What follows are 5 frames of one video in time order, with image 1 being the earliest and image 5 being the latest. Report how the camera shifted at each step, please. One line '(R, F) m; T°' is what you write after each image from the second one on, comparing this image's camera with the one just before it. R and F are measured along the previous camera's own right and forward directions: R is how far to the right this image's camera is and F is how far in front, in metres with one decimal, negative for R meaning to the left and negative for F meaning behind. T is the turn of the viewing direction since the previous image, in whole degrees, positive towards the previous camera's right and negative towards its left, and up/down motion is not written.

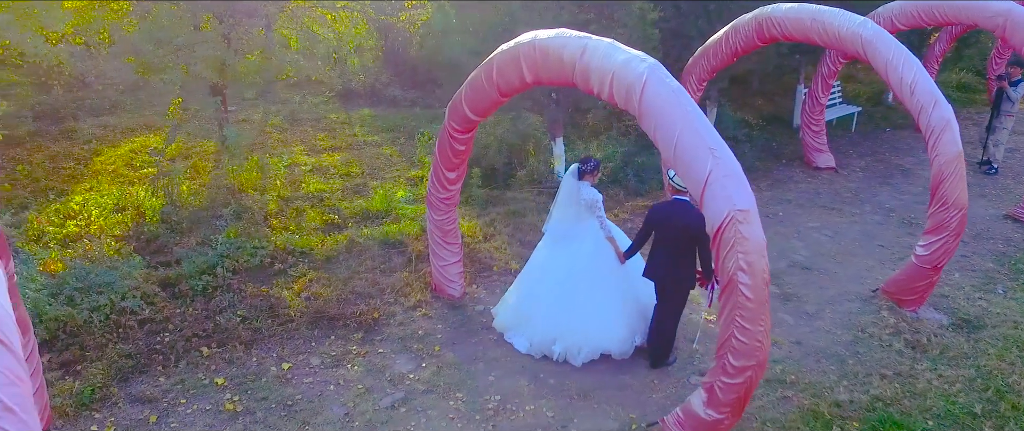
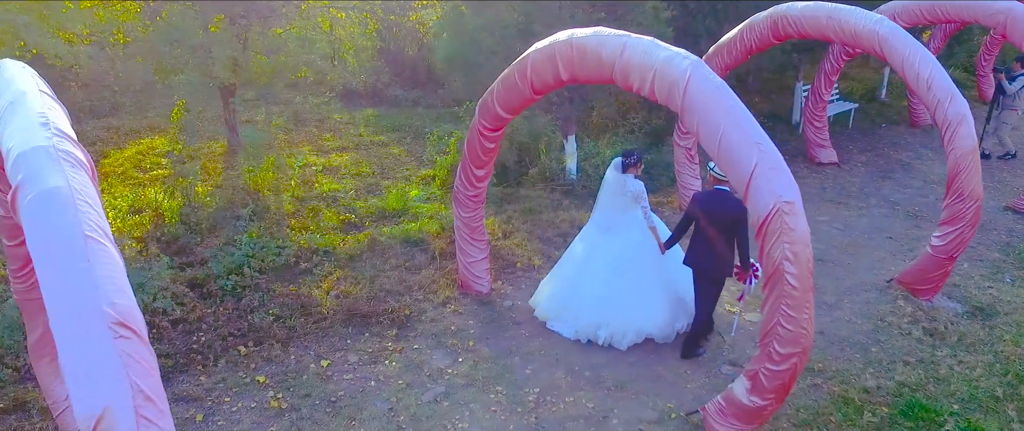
(-0.4, -0.1) m; +1°
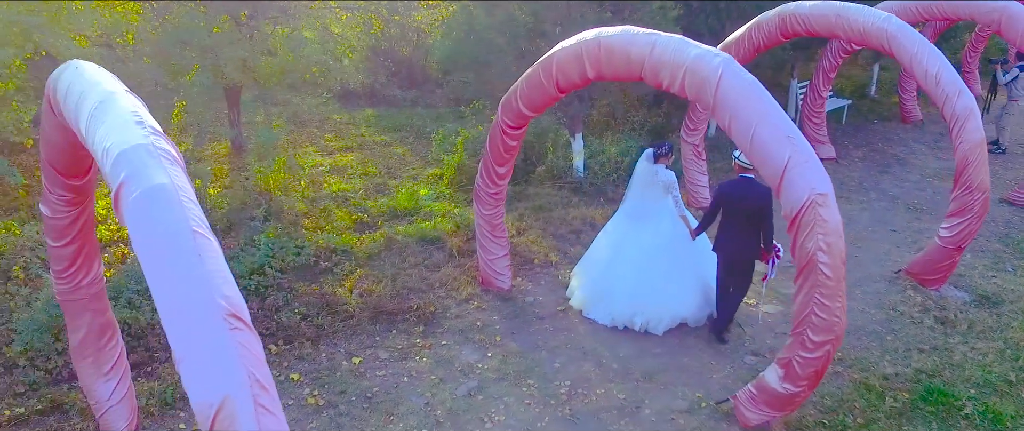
(-0.3, -0.1) m; +1°
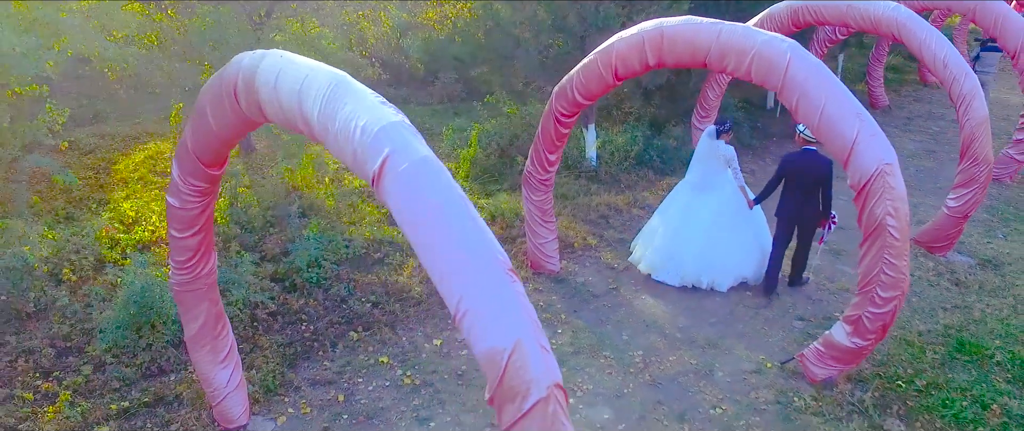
(-0.9, -0.2) m; +4°
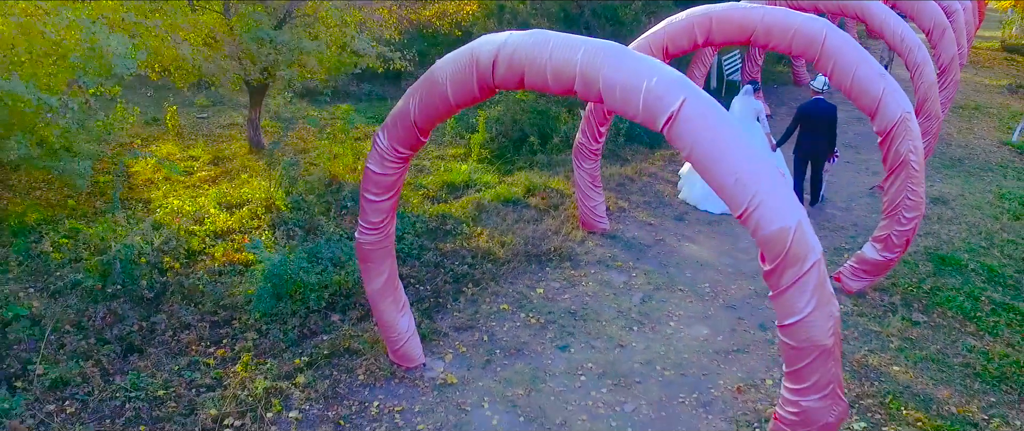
(-1.6, -0.6) m; +8°
